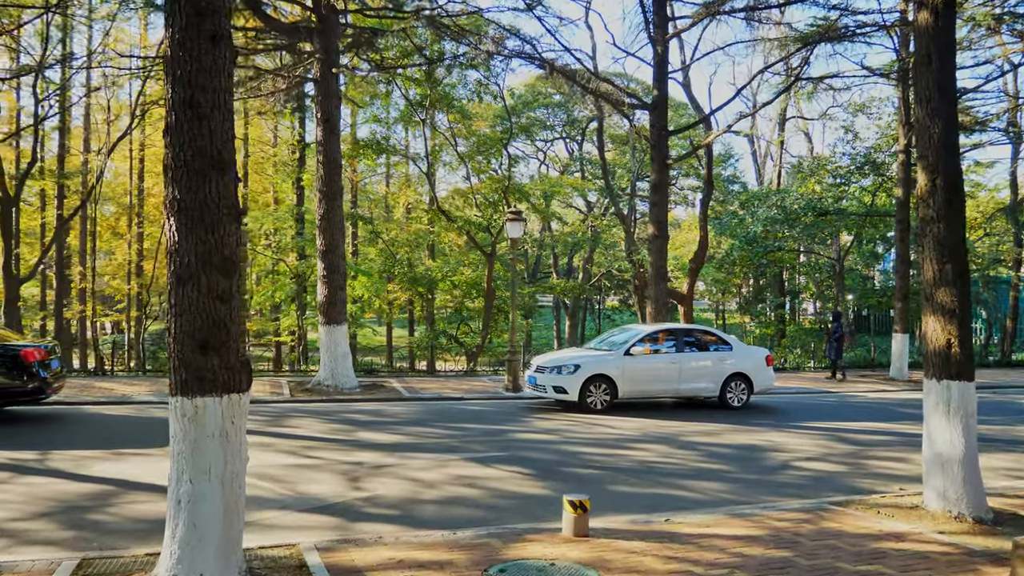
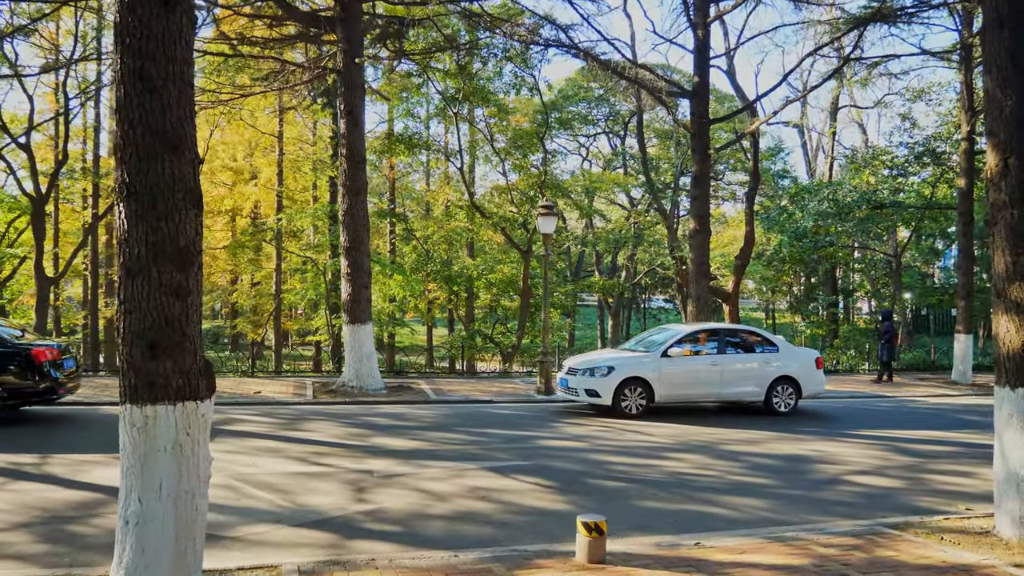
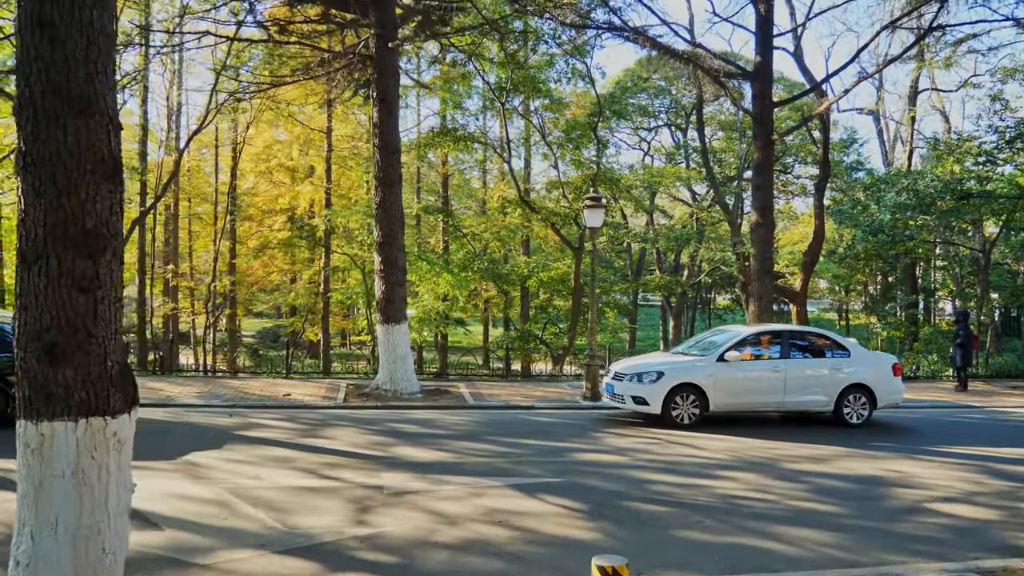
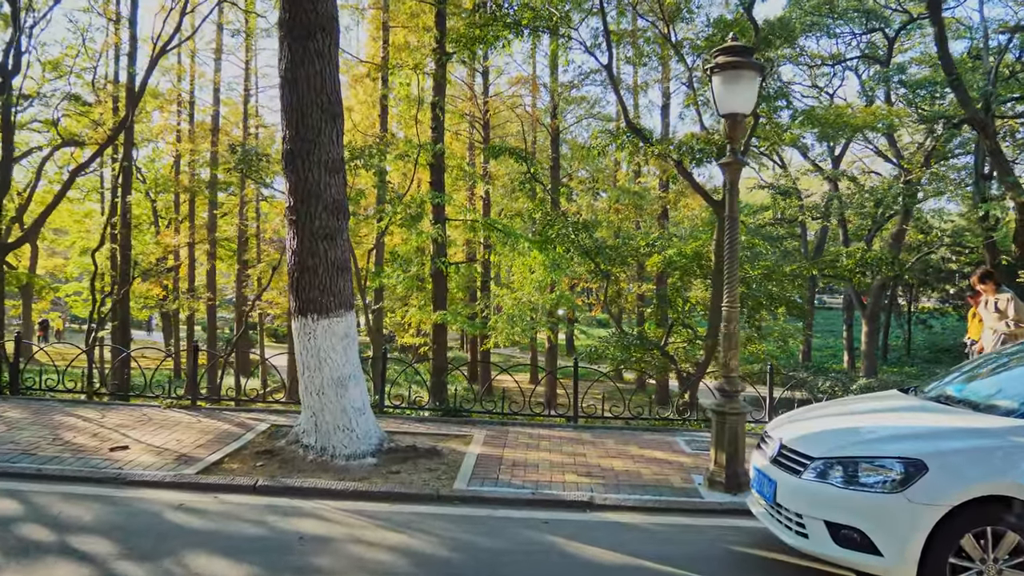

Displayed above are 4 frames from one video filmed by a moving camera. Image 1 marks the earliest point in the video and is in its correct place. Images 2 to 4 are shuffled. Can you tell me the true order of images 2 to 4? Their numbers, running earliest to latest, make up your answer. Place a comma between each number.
2, 3, 4
